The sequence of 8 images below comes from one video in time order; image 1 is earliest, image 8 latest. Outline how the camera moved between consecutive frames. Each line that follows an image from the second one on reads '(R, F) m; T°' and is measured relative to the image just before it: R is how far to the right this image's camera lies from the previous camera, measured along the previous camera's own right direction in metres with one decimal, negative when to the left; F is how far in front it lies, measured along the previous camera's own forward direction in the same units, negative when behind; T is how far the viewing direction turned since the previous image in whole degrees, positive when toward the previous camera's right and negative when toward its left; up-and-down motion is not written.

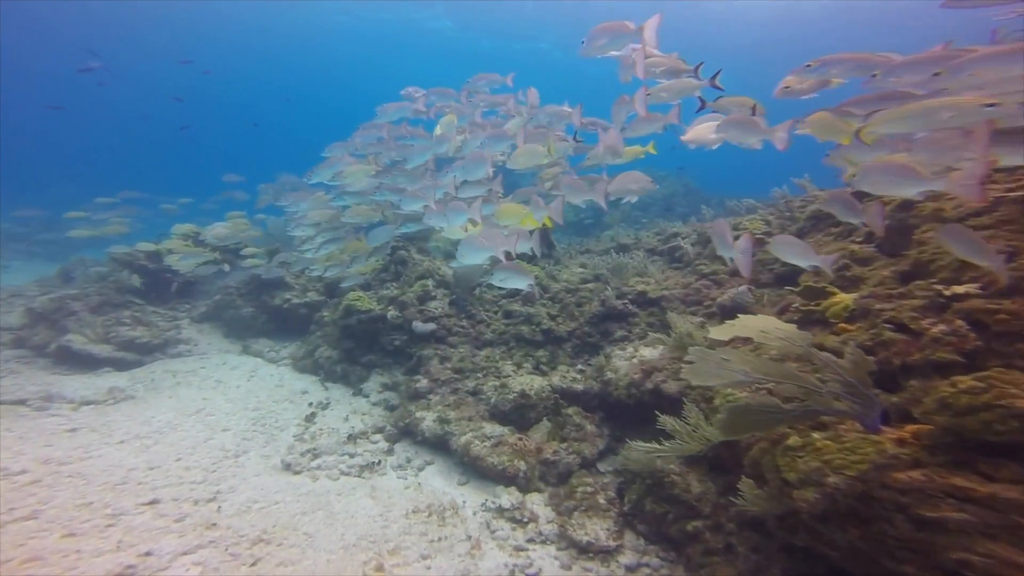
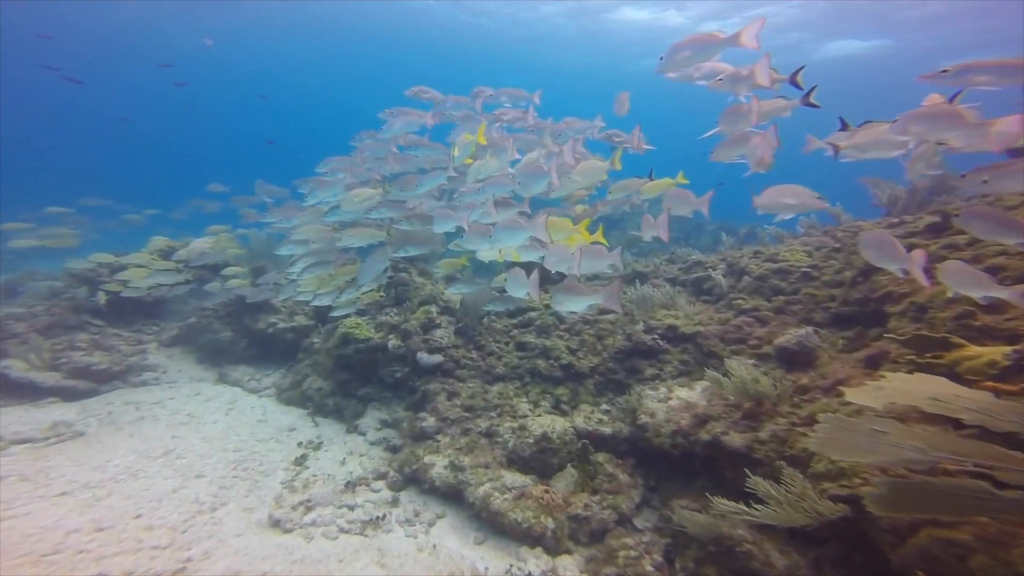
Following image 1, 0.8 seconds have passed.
(-0.6, +0.5) m; +3°
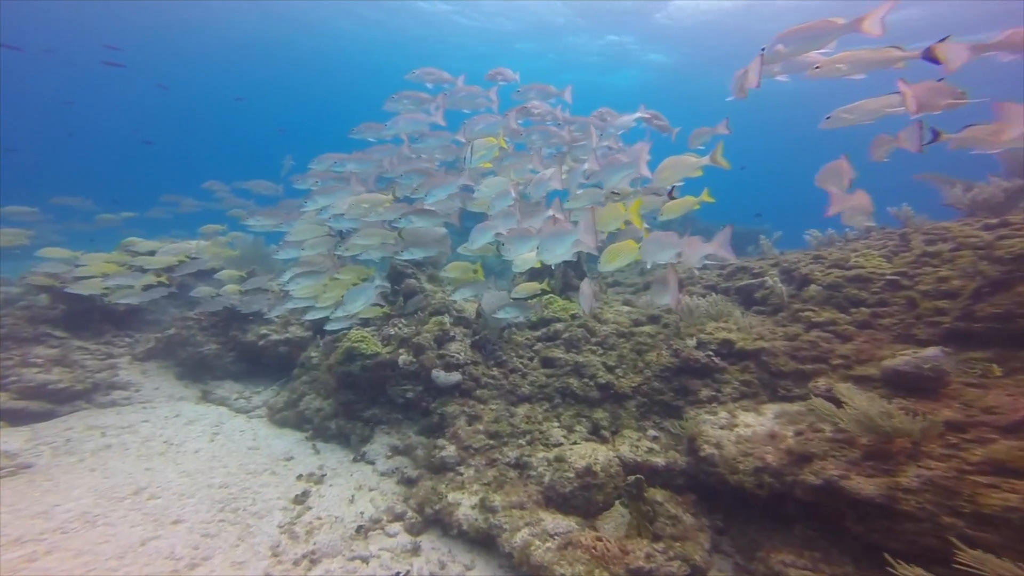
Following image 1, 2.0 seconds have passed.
(-0.6, +0.7) m; +2°
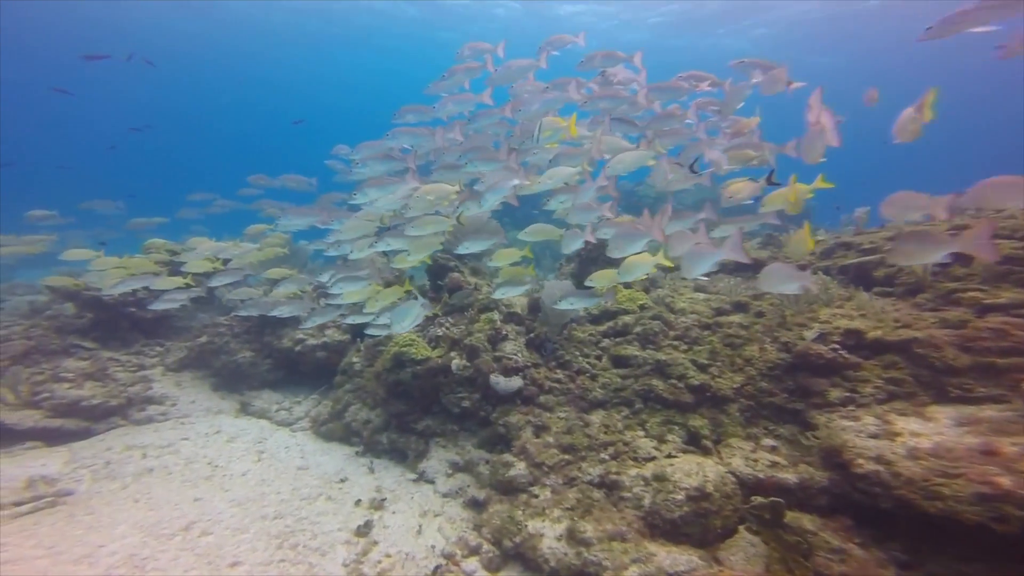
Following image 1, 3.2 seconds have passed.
(-0.6, +0.8) m; -3°
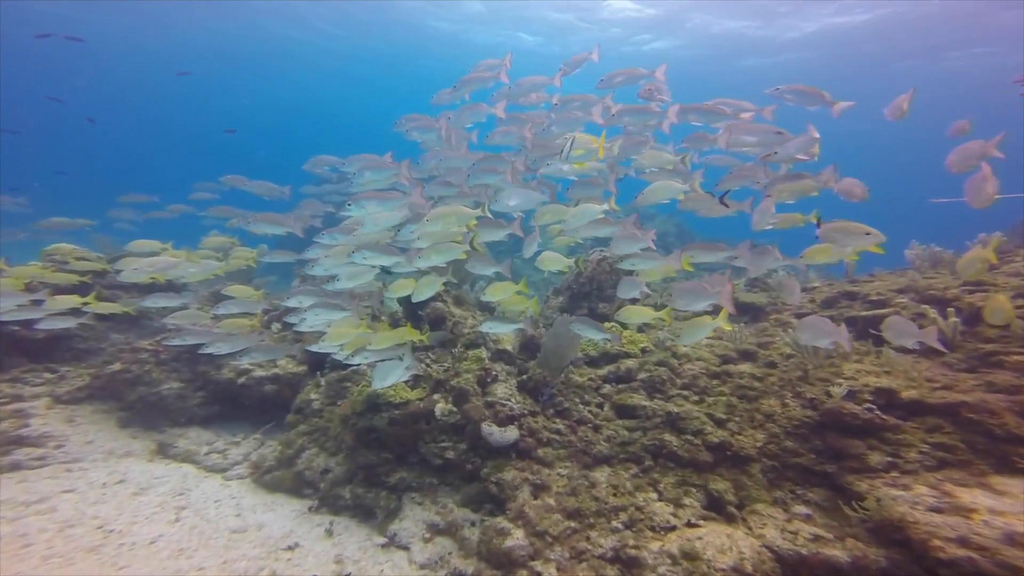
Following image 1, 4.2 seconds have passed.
(-0.5, +0.6) m; +5°
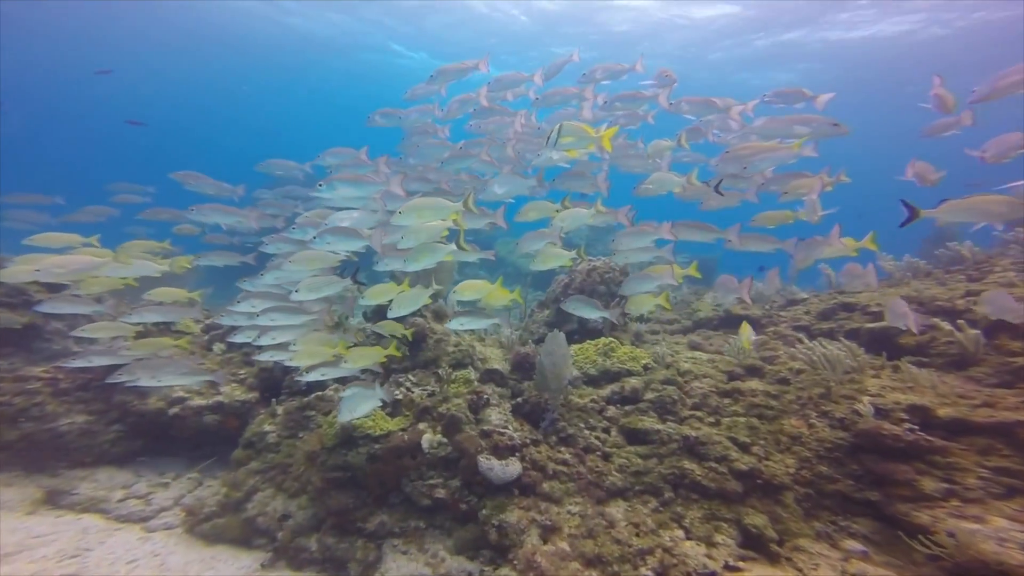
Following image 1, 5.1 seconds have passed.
(-0.5, +0.6) m; +6°
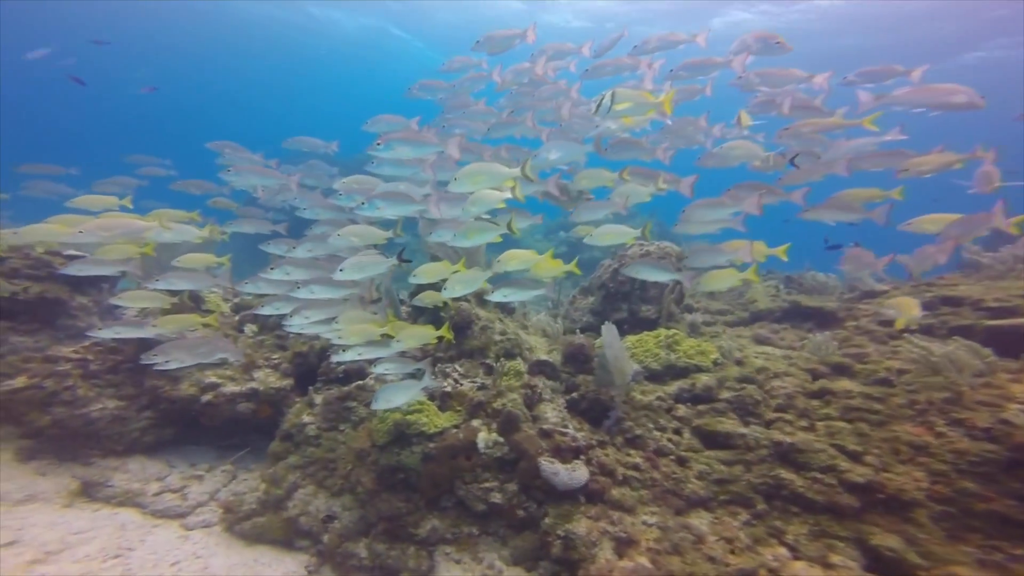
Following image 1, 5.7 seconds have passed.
(-0.5, +0.5) m; -2°
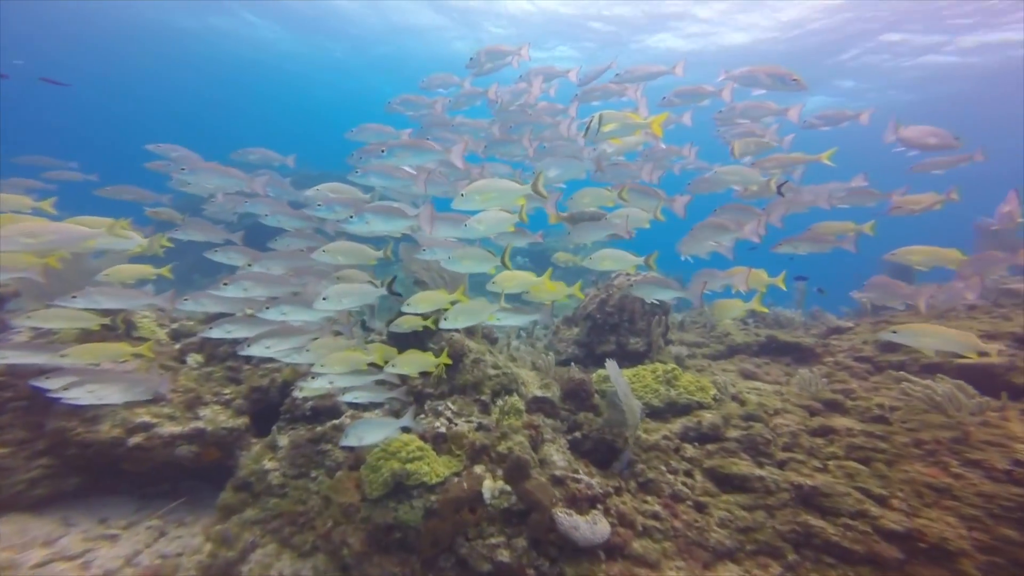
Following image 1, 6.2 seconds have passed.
(-0.6, +0.4) m; +7°
